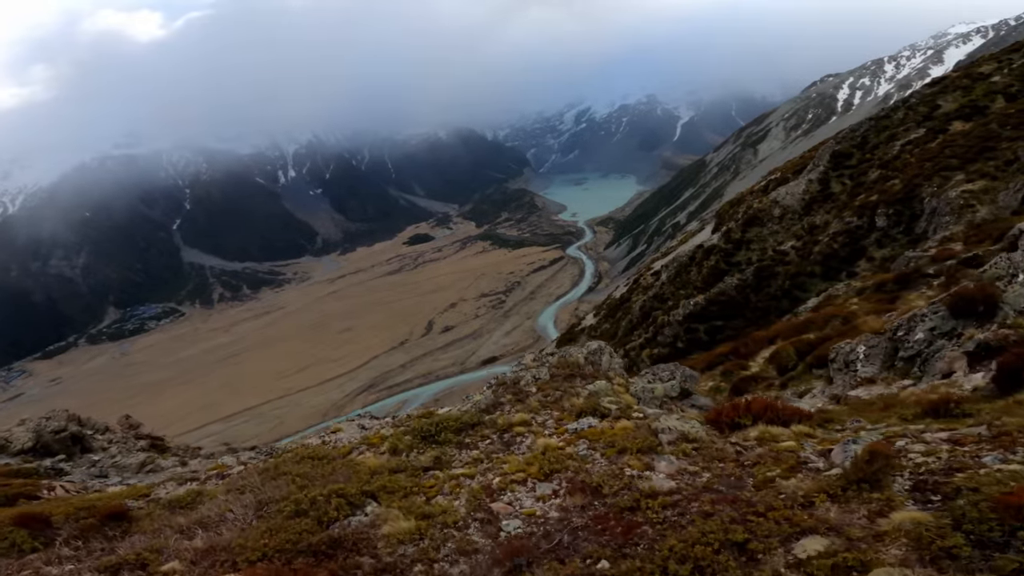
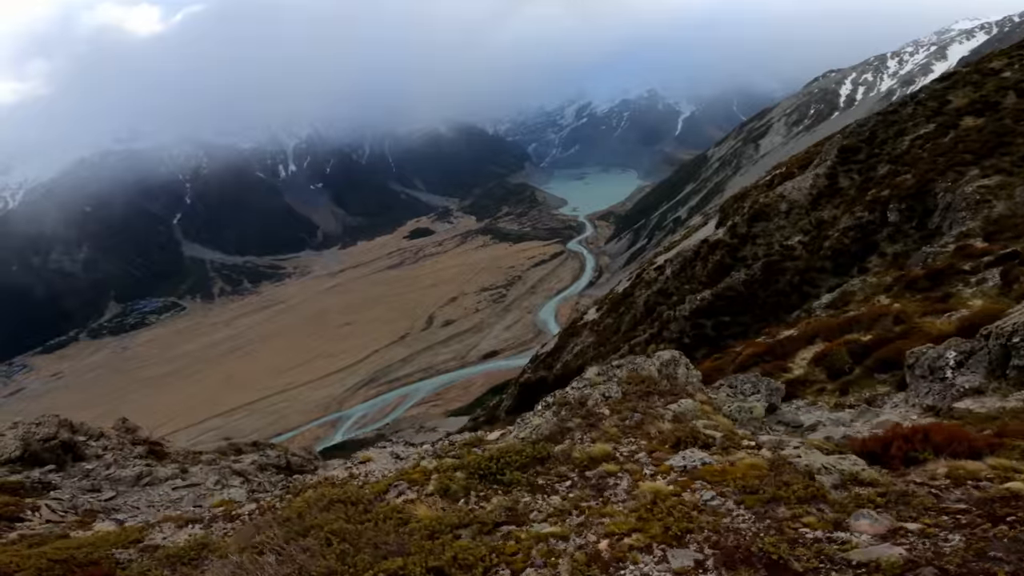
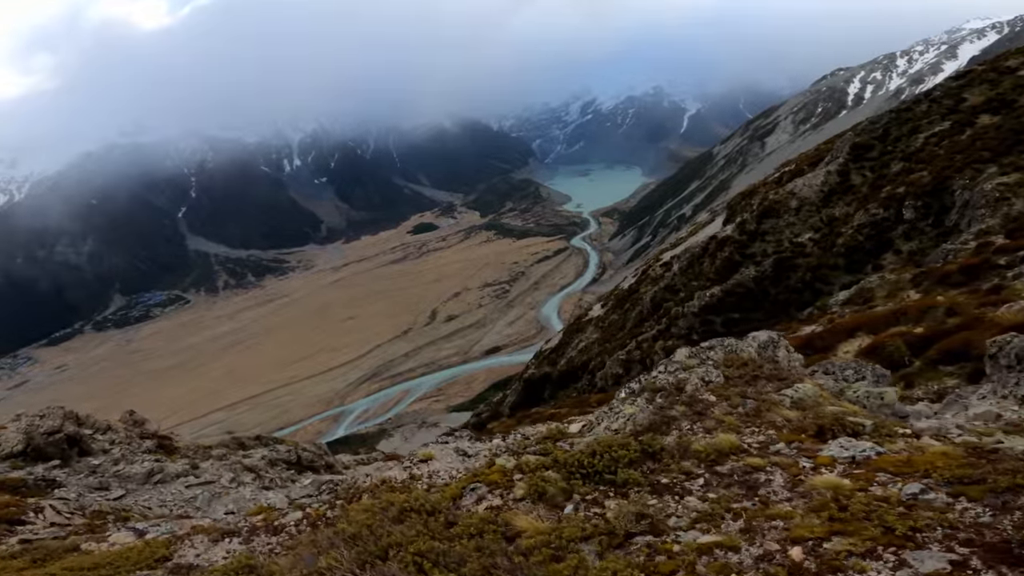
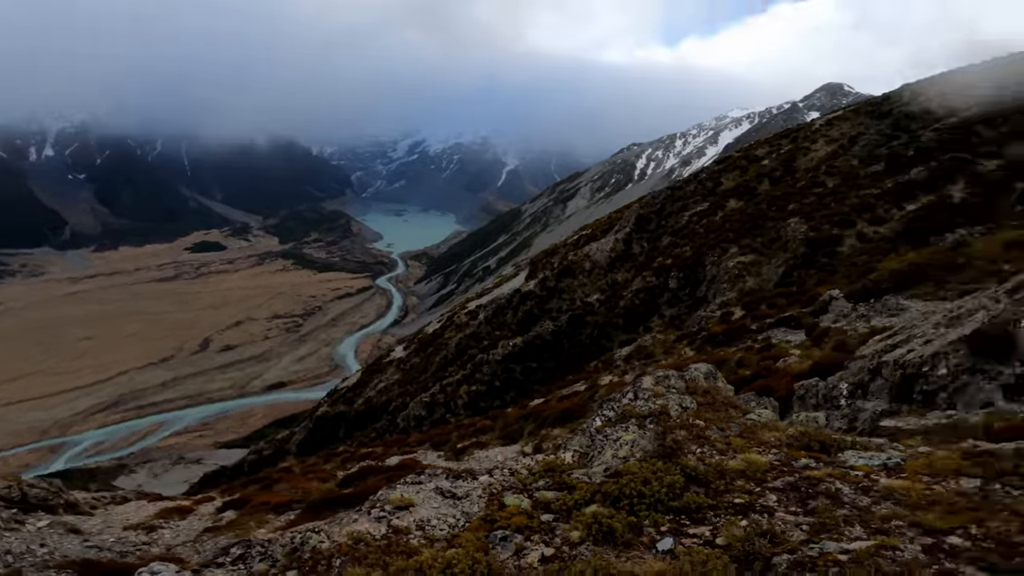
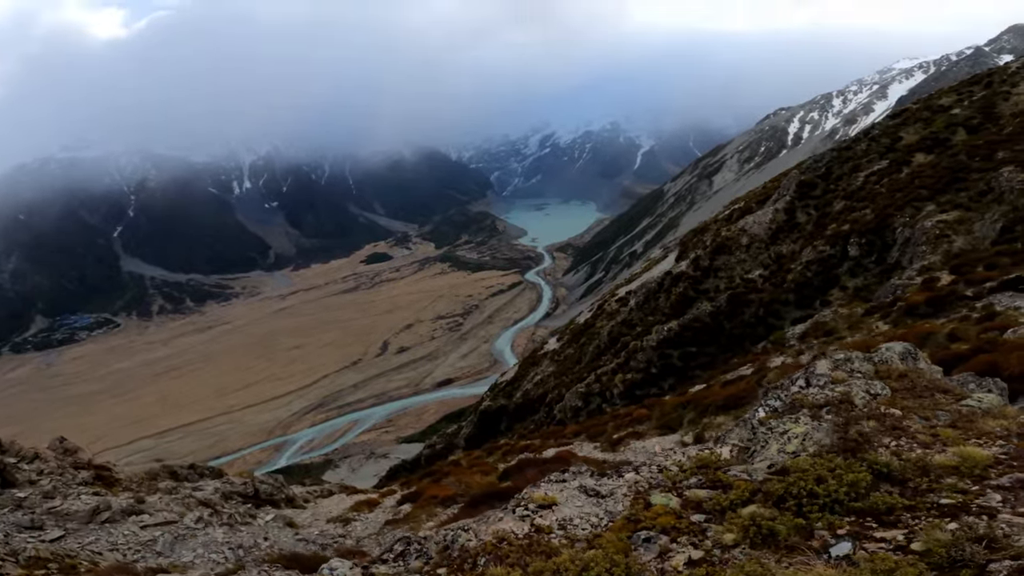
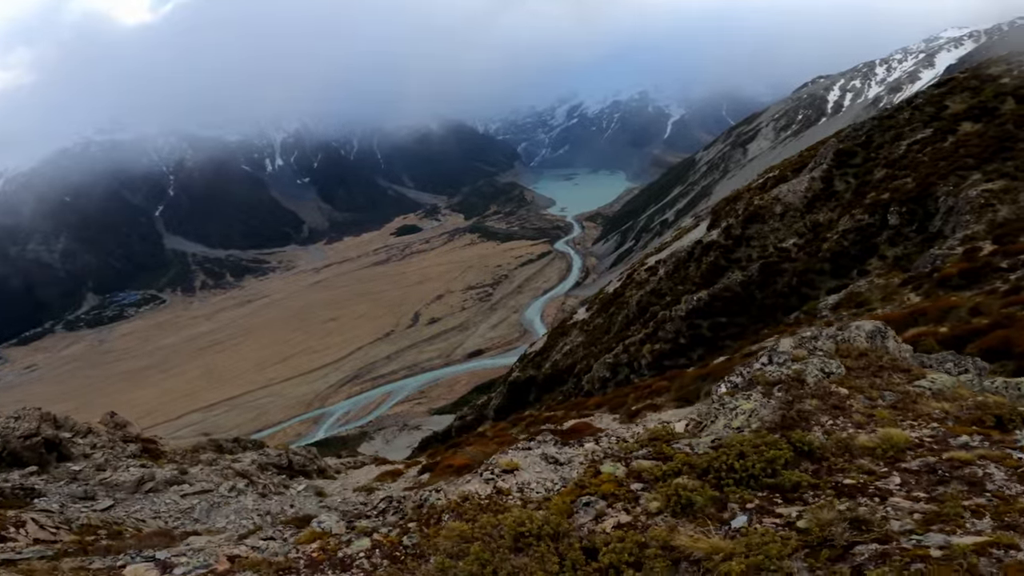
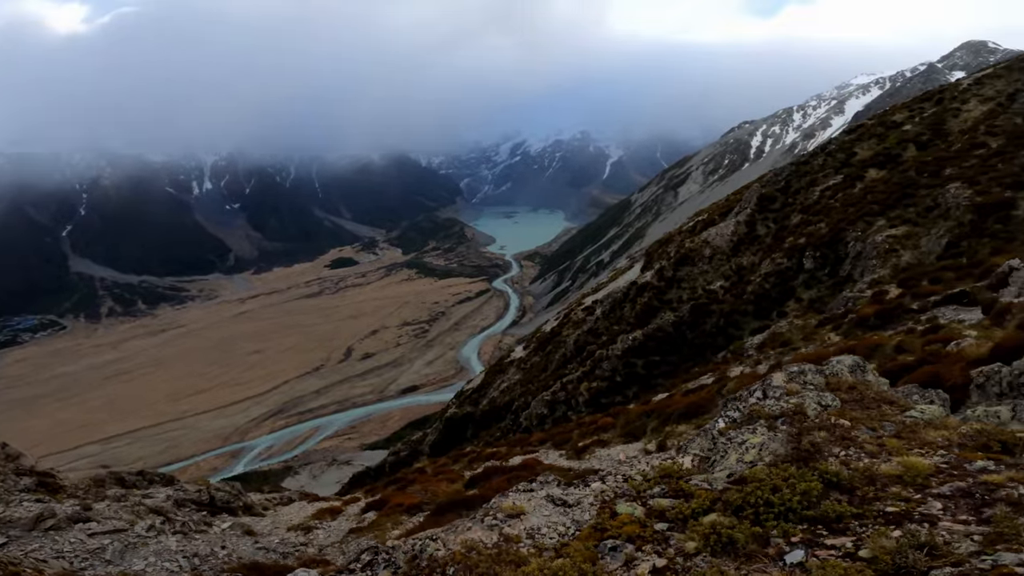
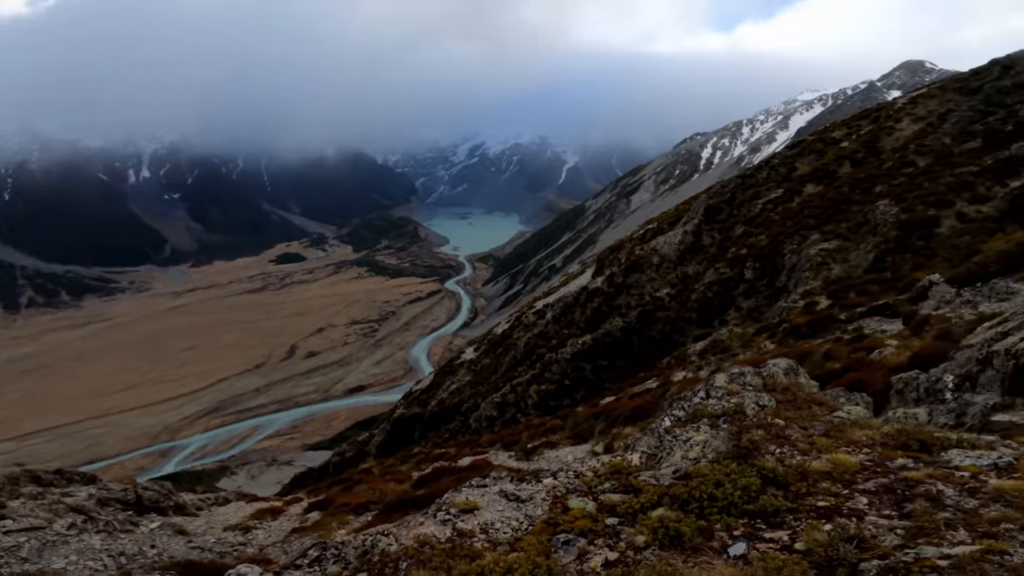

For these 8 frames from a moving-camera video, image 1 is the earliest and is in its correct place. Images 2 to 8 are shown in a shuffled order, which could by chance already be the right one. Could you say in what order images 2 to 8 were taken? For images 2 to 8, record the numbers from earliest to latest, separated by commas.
2, 3, 6, 5, 7, 8, 4
